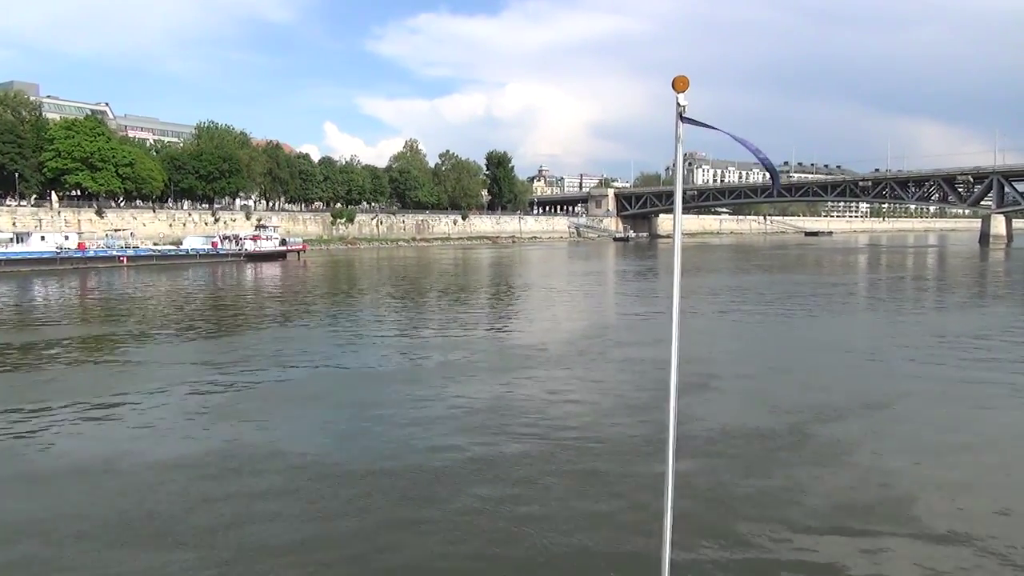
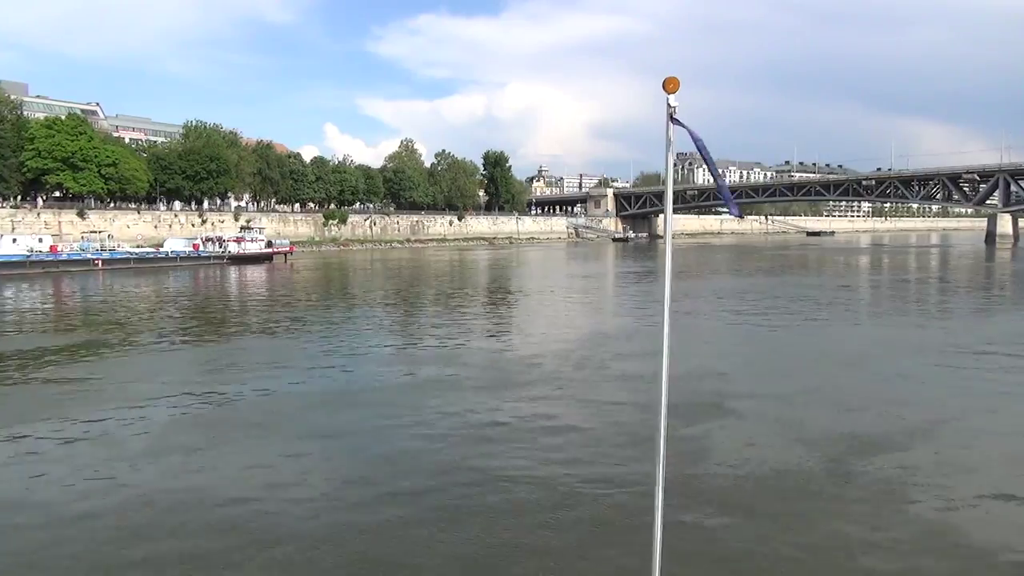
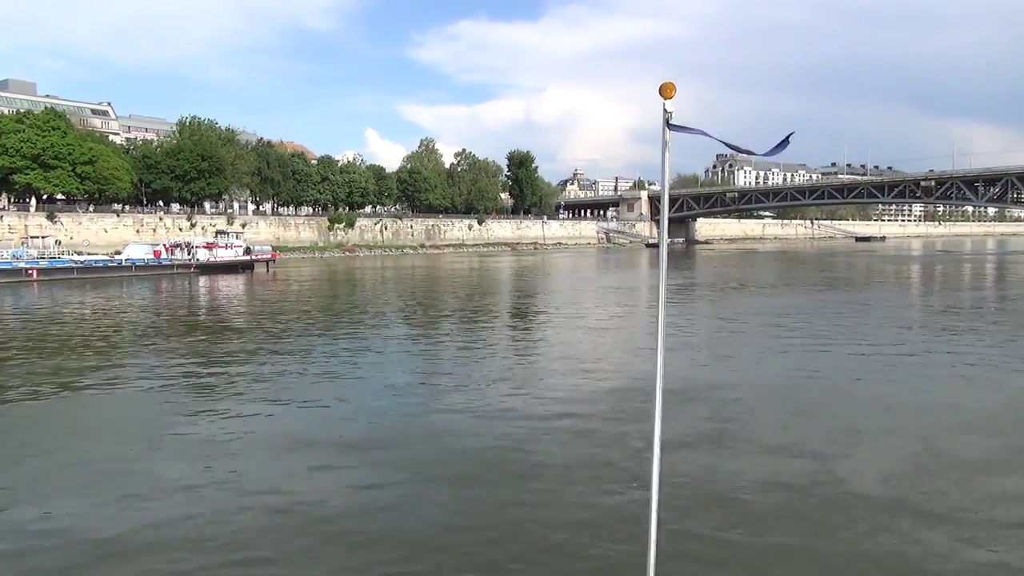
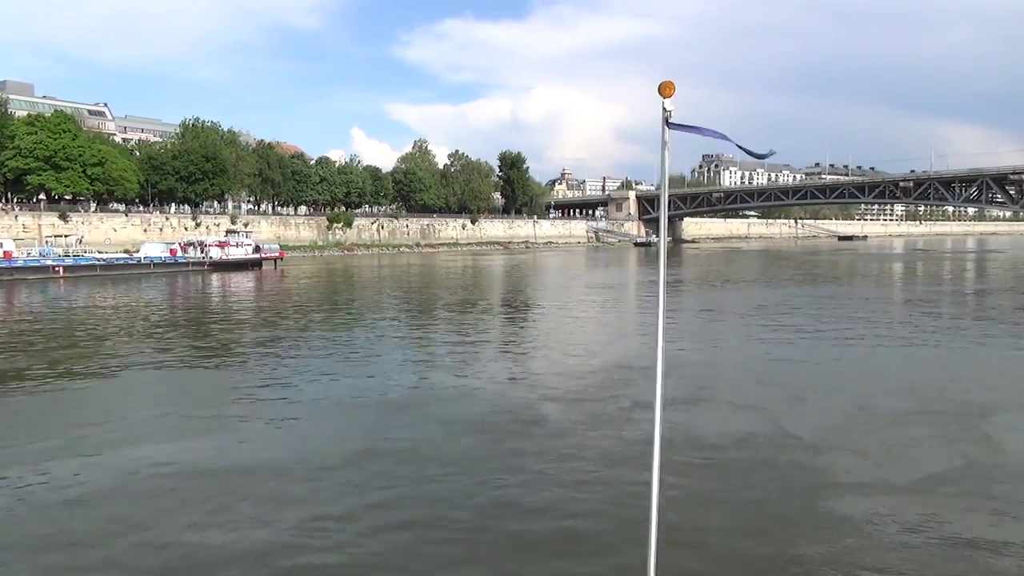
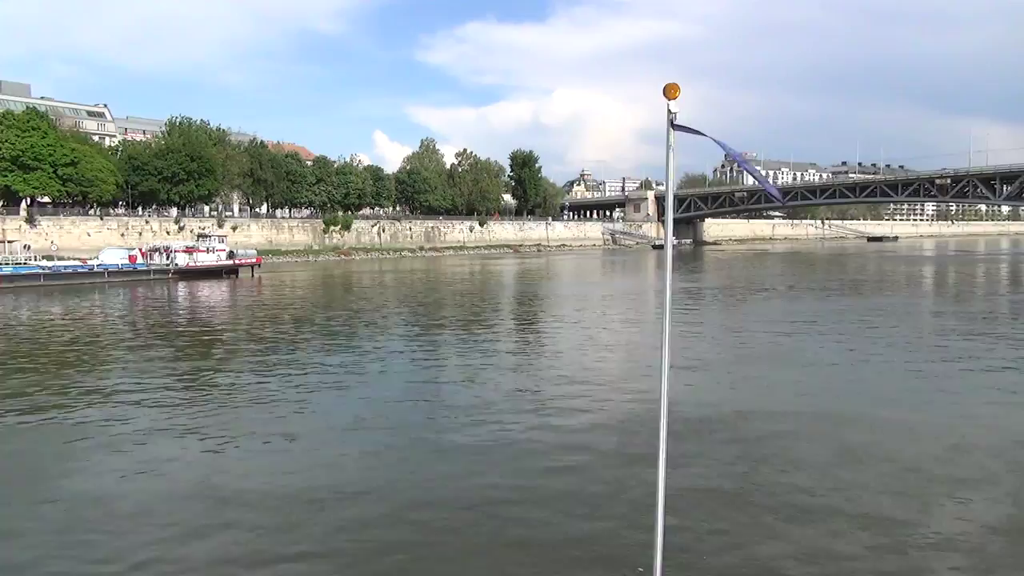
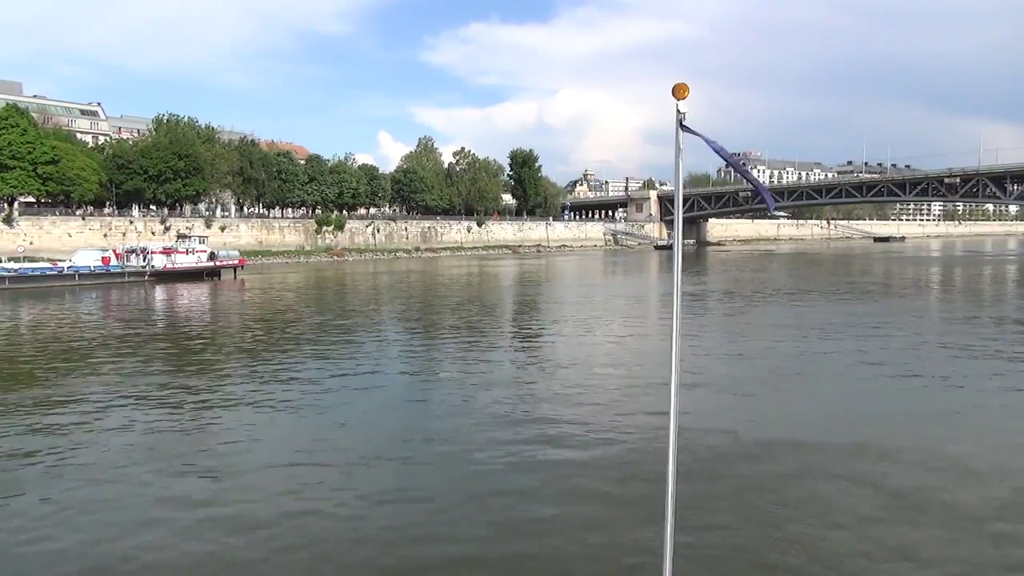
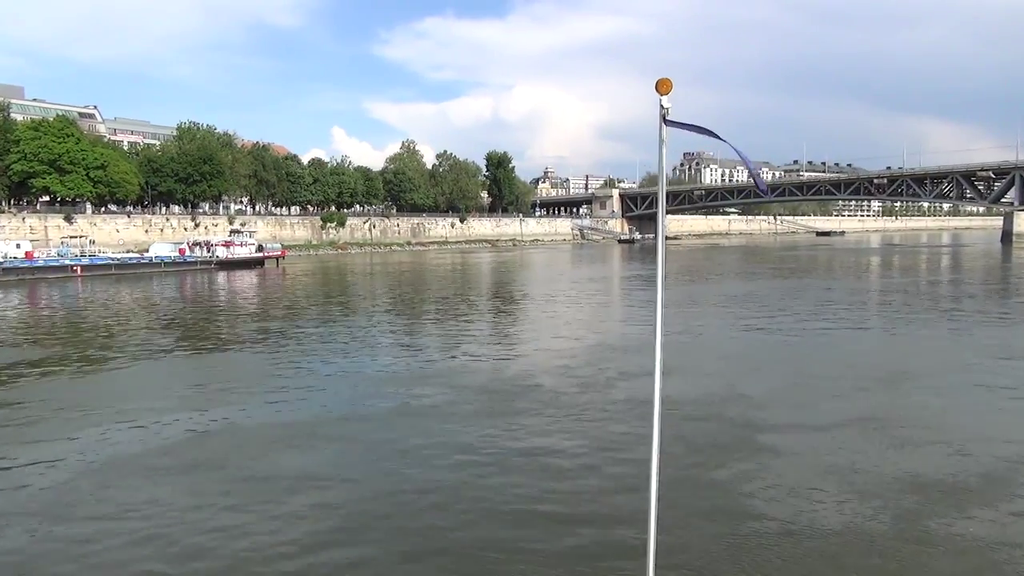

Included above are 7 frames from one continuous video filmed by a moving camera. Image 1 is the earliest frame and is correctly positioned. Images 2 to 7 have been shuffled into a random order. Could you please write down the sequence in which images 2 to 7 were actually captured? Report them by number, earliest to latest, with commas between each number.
2, 7, 4, 3, 5, 6
